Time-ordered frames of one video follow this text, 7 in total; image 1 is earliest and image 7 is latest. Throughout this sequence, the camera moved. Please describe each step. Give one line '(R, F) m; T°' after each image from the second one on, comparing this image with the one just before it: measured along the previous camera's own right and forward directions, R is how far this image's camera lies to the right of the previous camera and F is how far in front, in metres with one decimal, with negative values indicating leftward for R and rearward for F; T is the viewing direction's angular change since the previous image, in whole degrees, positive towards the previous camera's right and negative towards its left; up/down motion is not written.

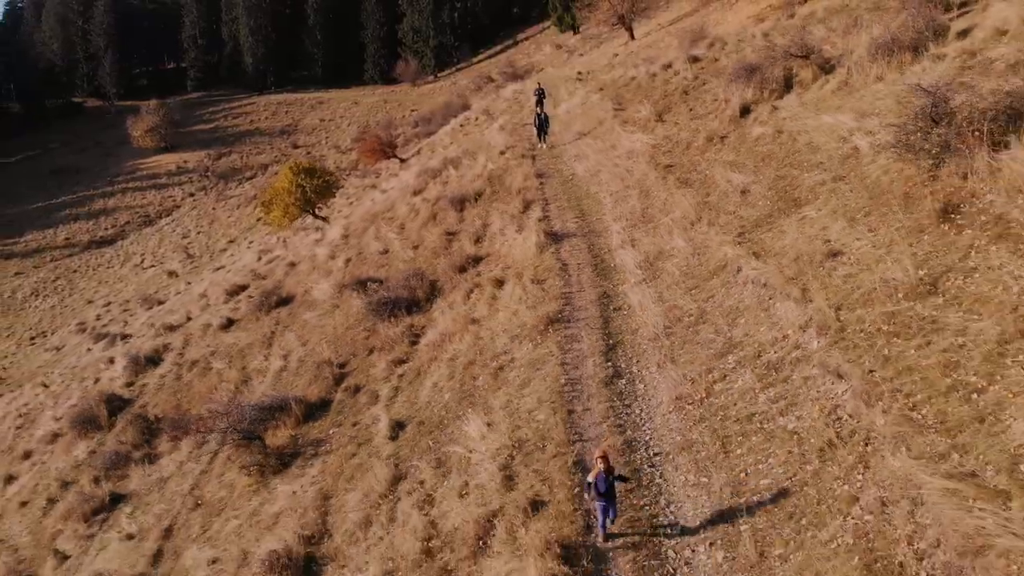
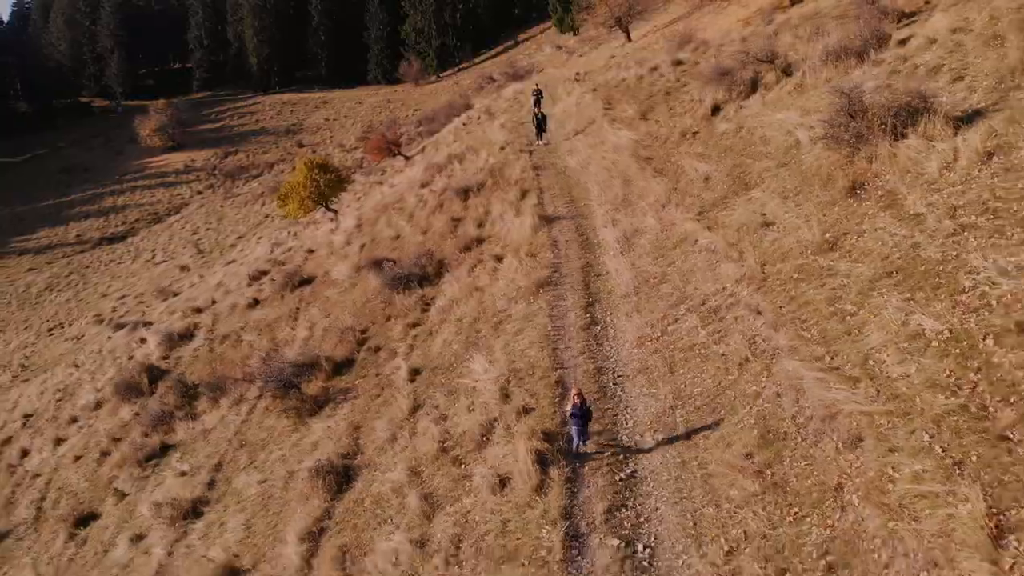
(+0.1, -2.3) m; 0°
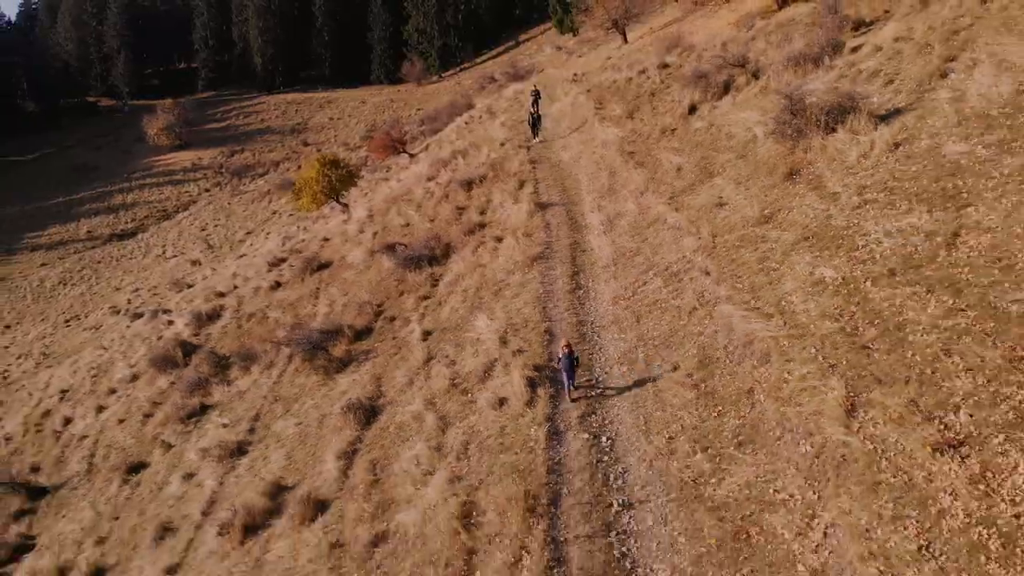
(+0.1, -2.4) m; 0°
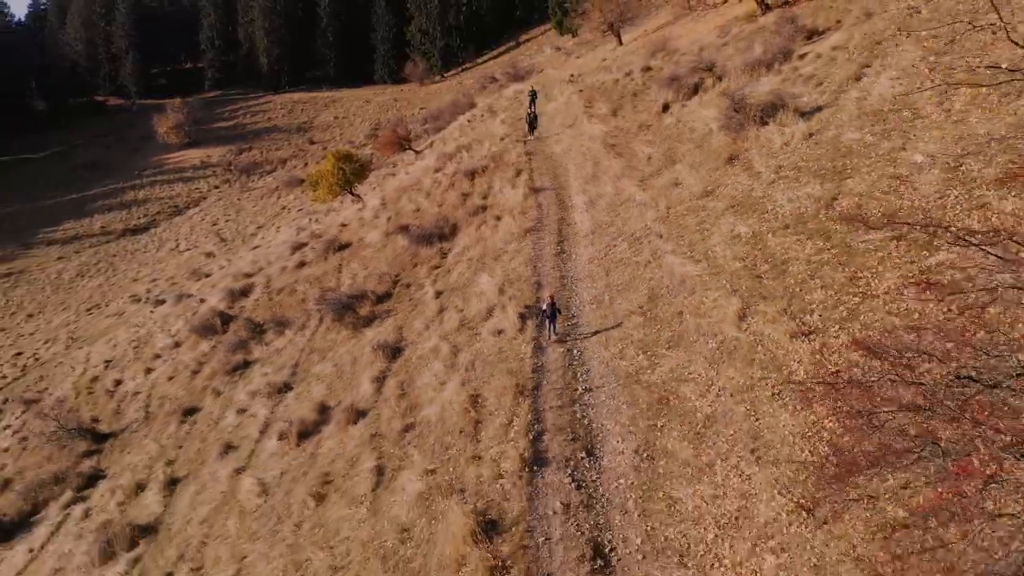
(+0.1, -3.5) m; 0°
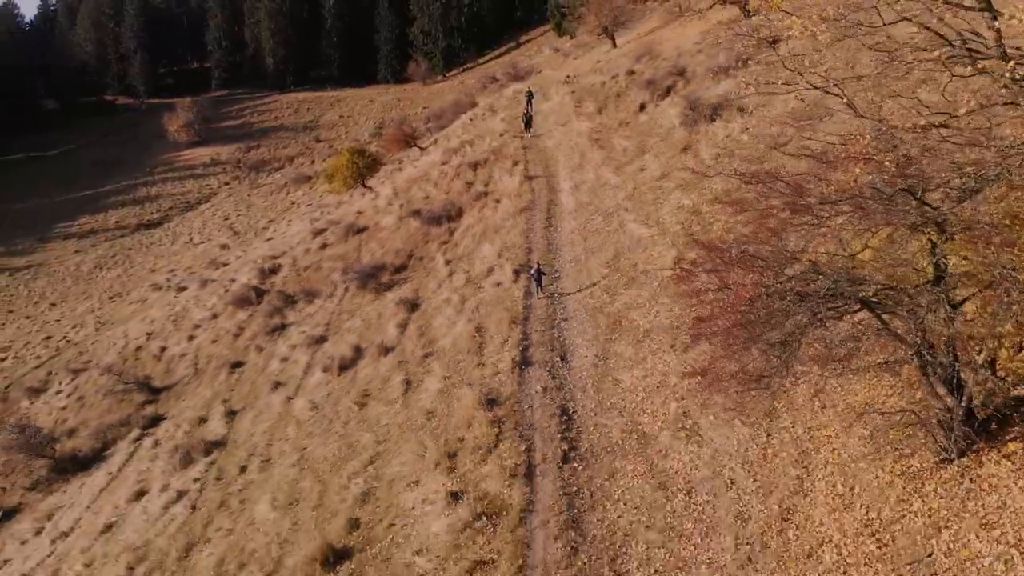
(+0.1, -4.1) m; 0°
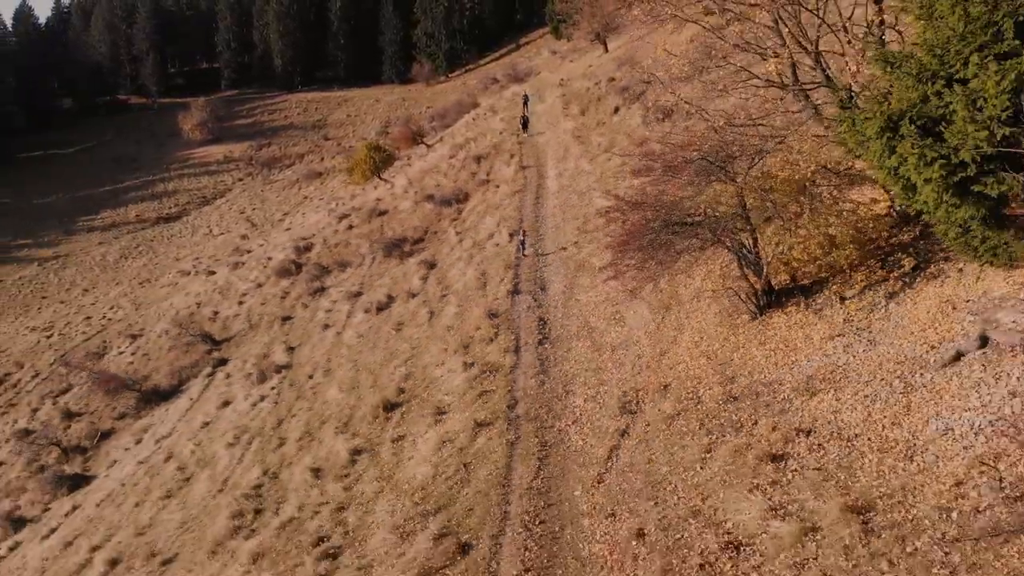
(+0.2, -6.4) m; 0°
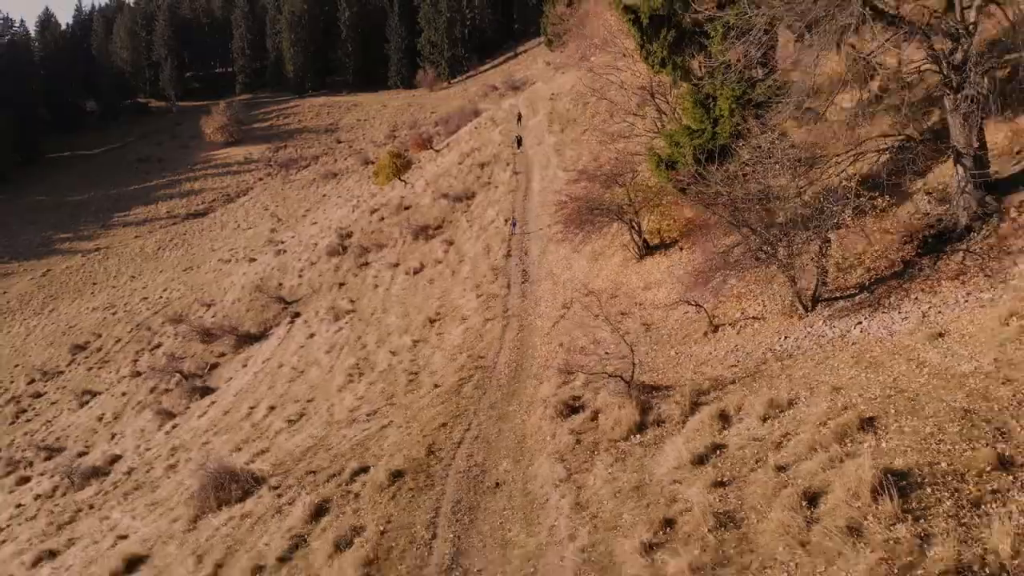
(+0.2, -12.6) m; 0°
